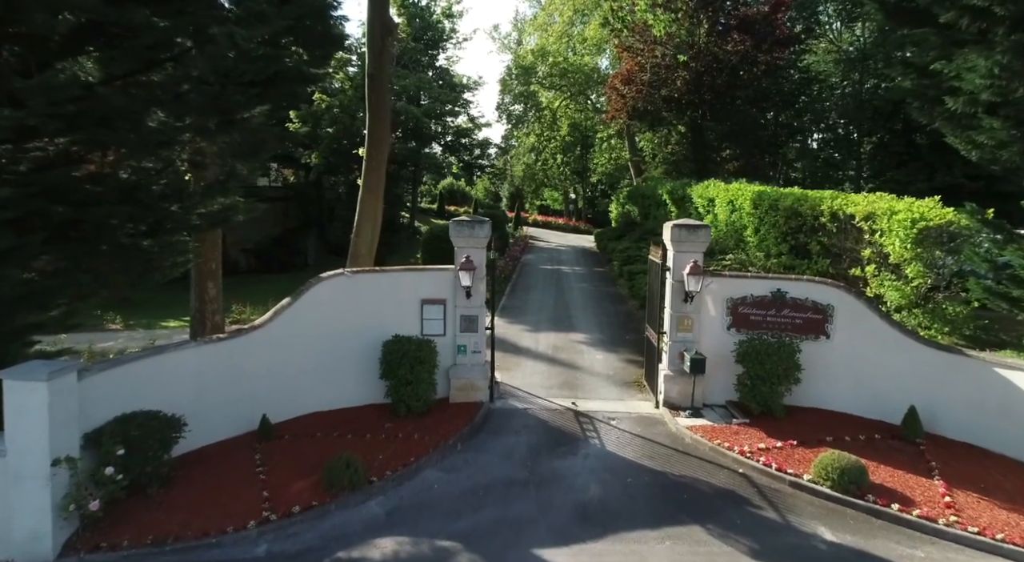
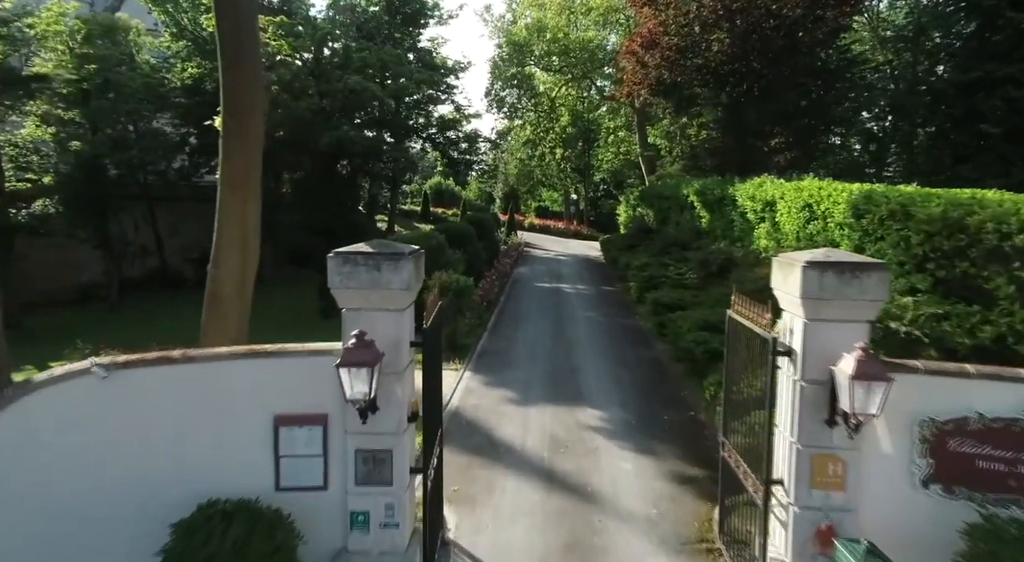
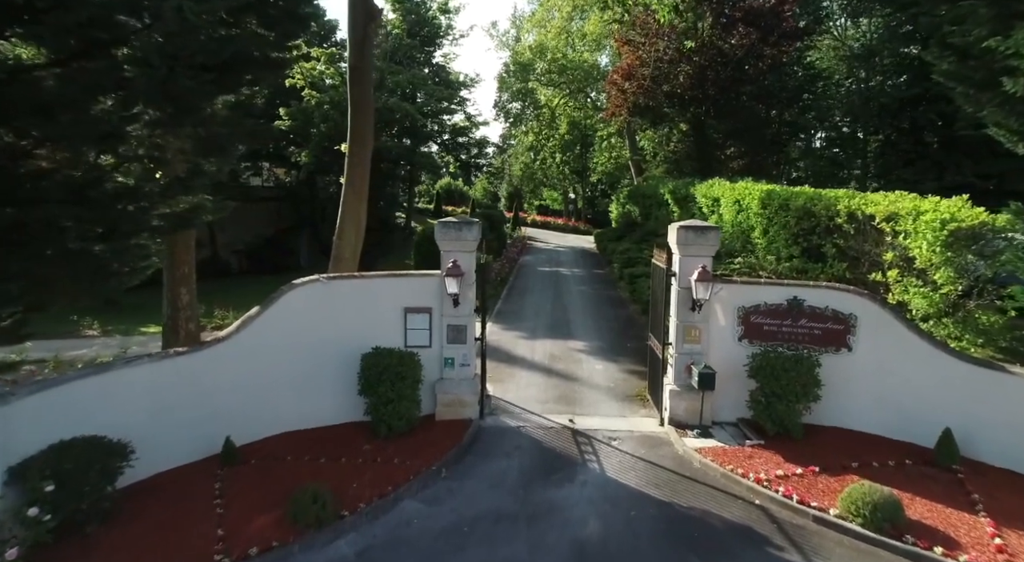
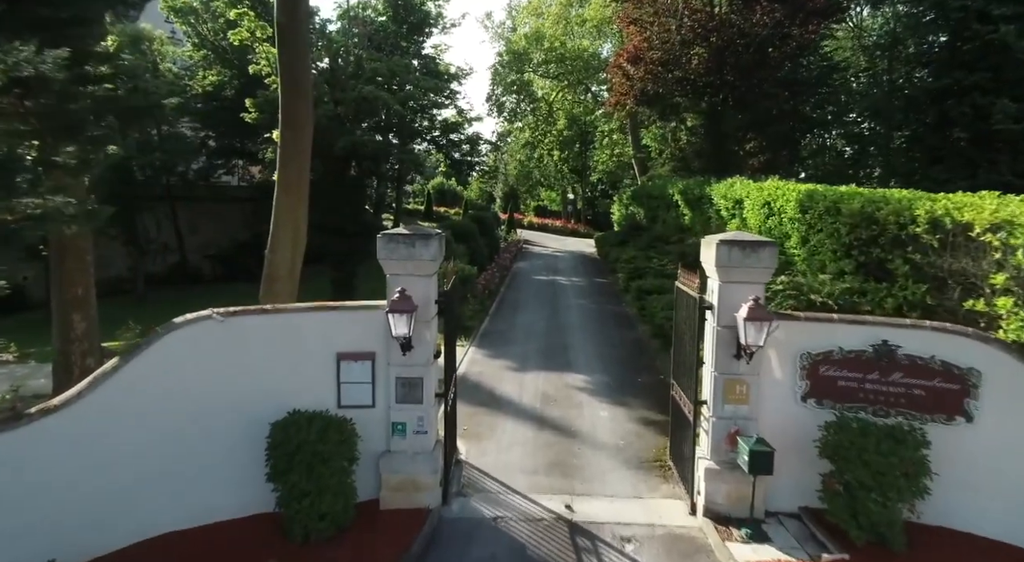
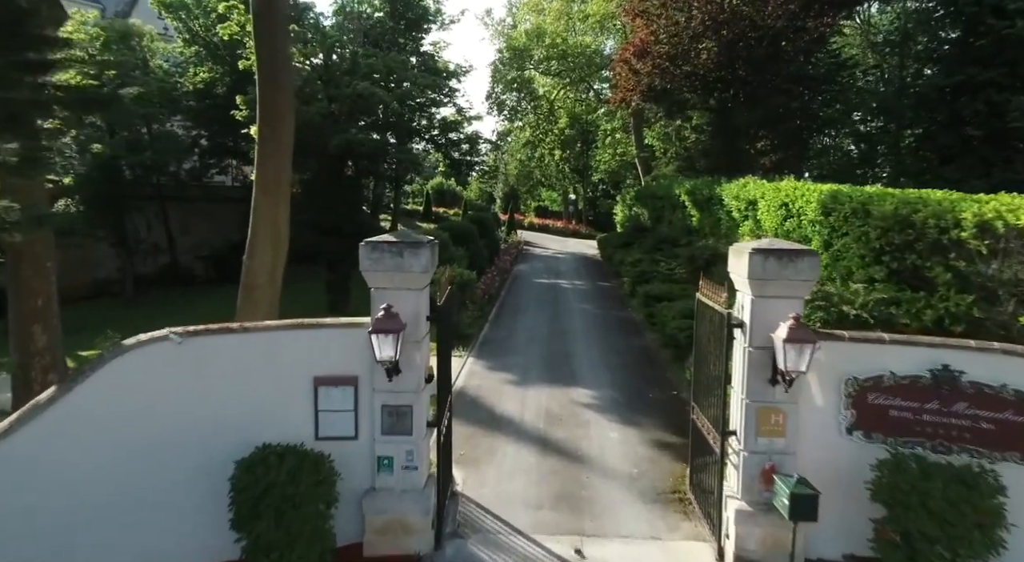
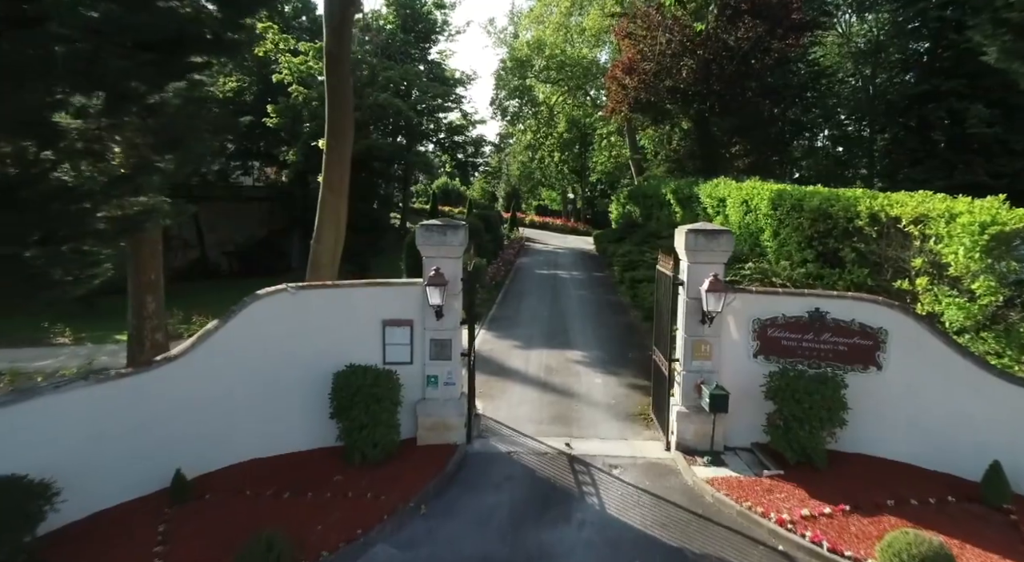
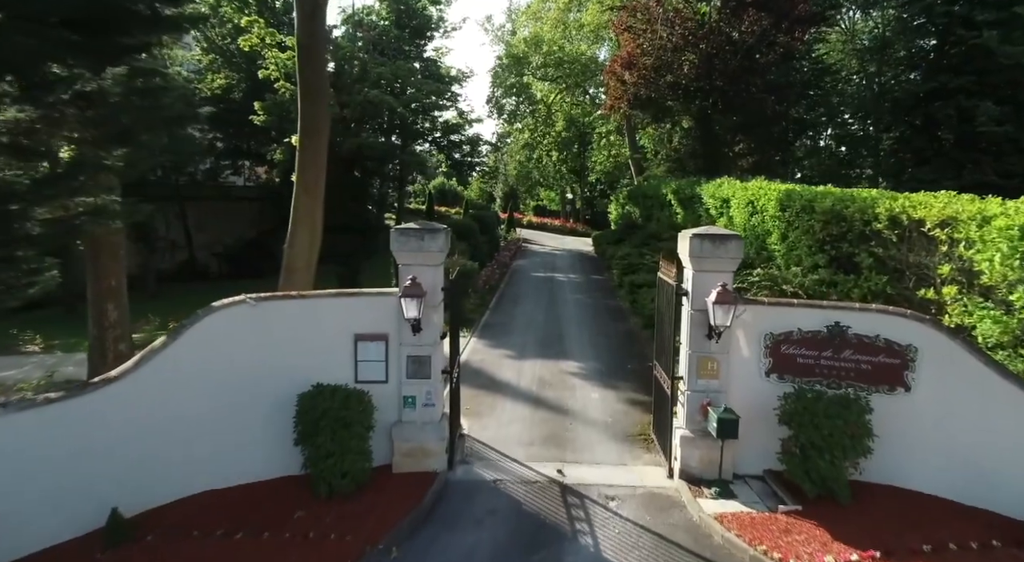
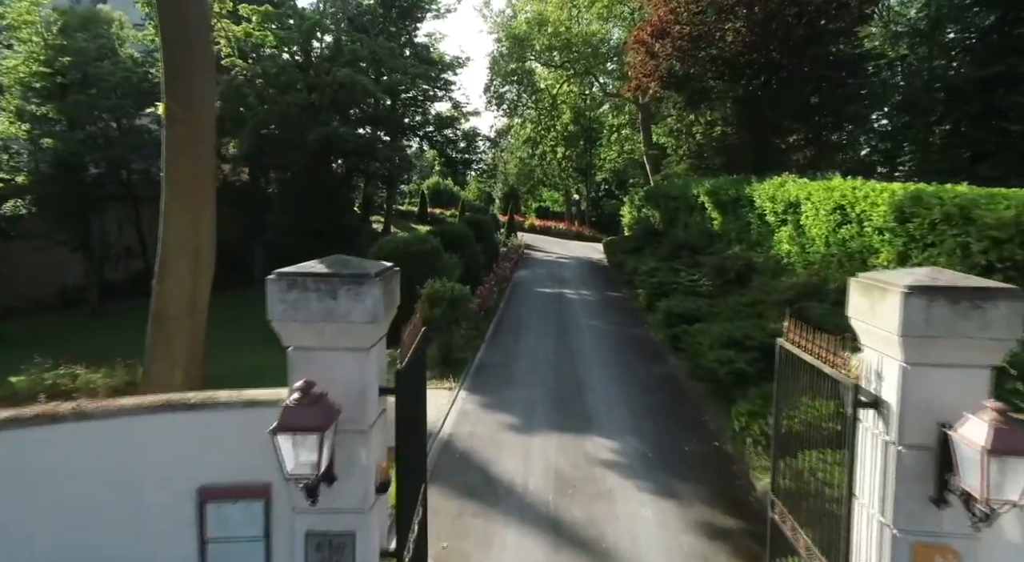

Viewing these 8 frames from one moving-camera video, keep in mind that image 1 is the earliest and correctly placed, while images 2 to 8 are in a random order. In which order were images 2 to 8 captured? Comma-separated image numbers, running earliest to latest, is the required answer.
3, 6, 7, 4, 5, 2, 8
